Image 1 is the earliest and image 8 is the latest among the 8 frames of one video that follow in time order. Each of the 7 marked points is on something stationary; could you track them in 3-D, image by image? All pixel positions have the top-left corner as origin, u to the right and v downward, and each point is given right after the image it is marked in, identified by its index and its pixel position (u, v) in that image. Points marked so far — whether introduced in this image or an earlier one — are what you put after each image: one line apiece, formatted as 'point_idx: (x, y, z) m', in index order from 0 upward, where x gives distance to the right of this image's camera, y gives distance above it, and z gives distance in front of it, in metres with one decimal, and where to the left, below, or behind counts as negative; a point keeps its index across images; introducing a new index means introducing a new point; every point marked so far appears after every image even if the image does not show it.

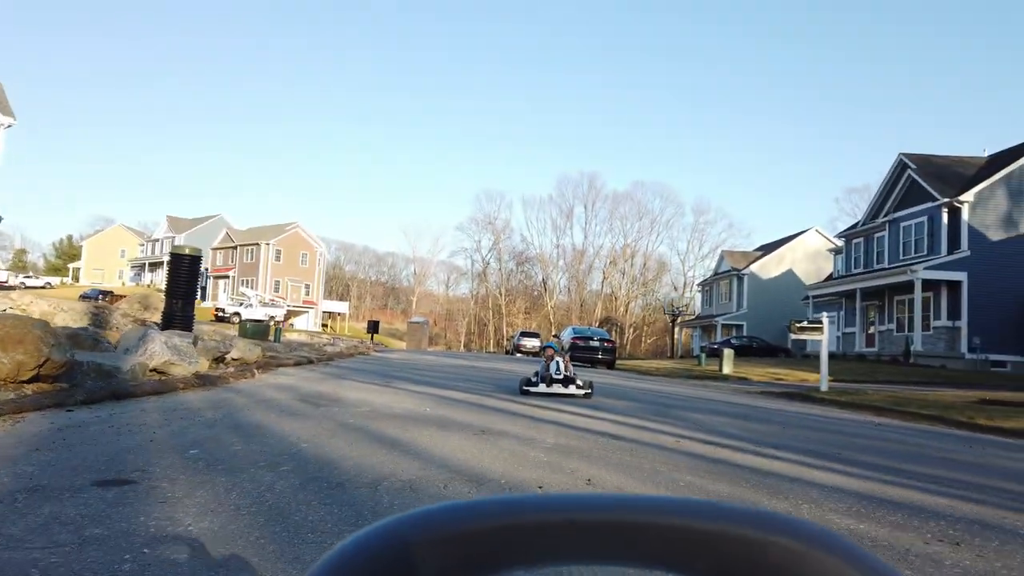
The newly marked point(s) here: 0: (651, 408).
0: (+1.8, -1.7, +11.0) m
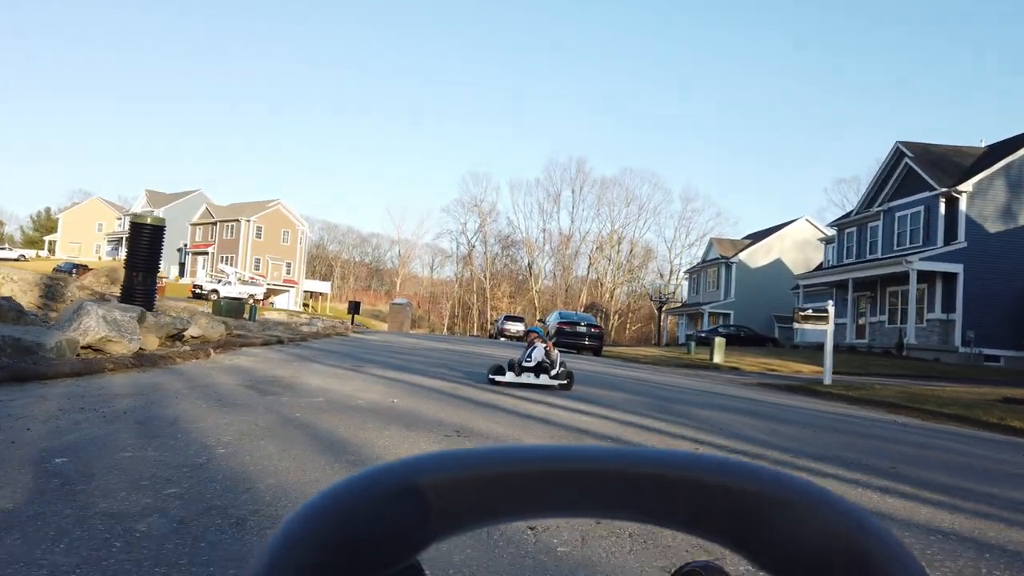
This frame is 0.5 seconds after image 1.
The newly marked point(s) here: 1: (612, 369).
0: (+1.6, -1.4, +10.0) m
1: (+2.3, -1.9, +18.3) m
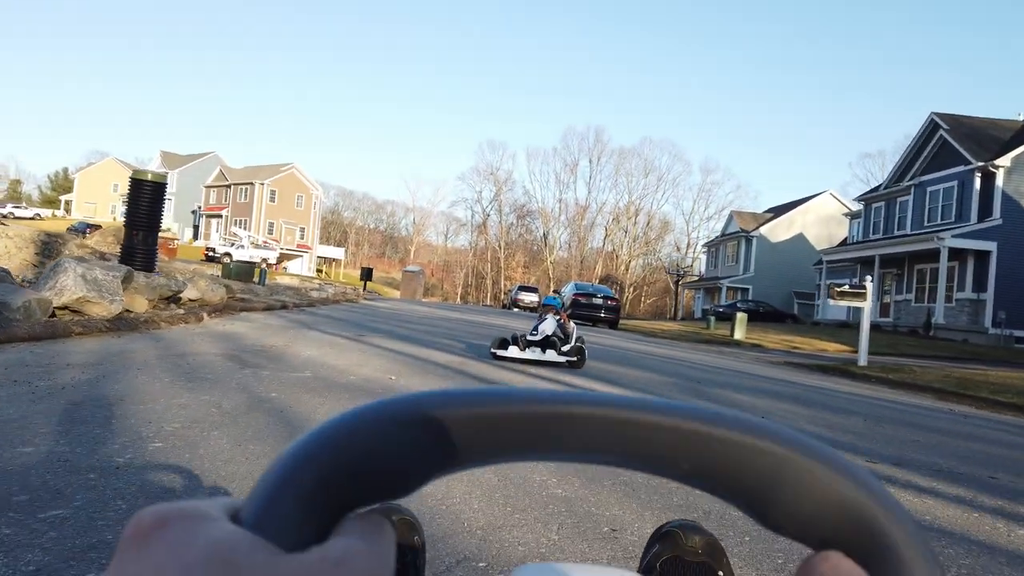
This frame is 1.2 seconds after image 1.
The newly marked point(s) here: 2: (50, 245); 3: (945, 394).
0: (+1.8, -1.1, +9.3) m
1: (+2.6, -1.2, +17.6) m
2: (-9.6, +0.9, +16.5) m
3: (+5.1, -1.3, +9.4) m
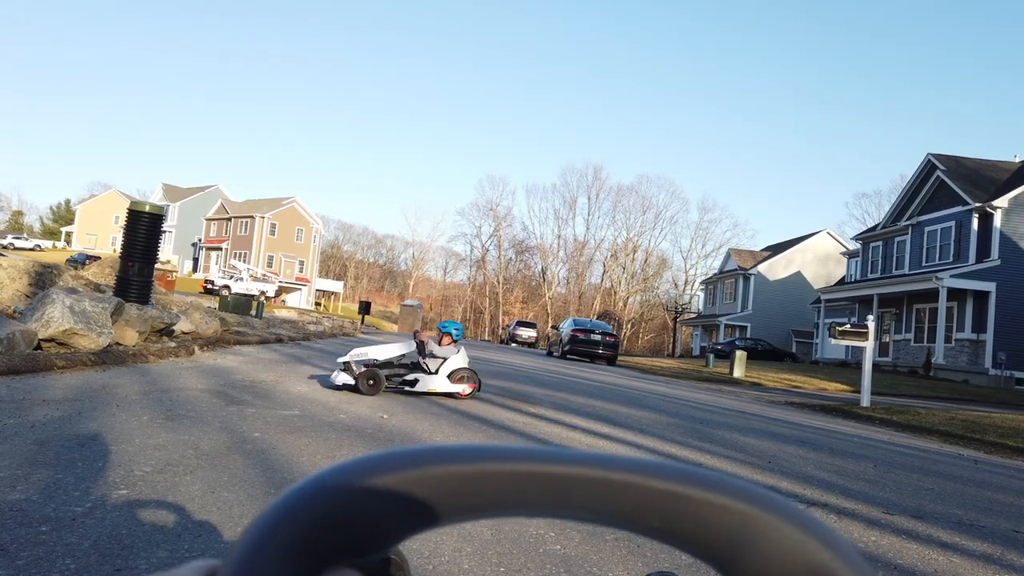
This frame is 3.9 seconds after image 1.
0: (+1.7, -1.5, +9.1) m
1: (+2.5, -2.0, +17.3) m
2: (-9.6, +0.3, +16.3) m
3: (+5.0, -1.7, +9.2) m
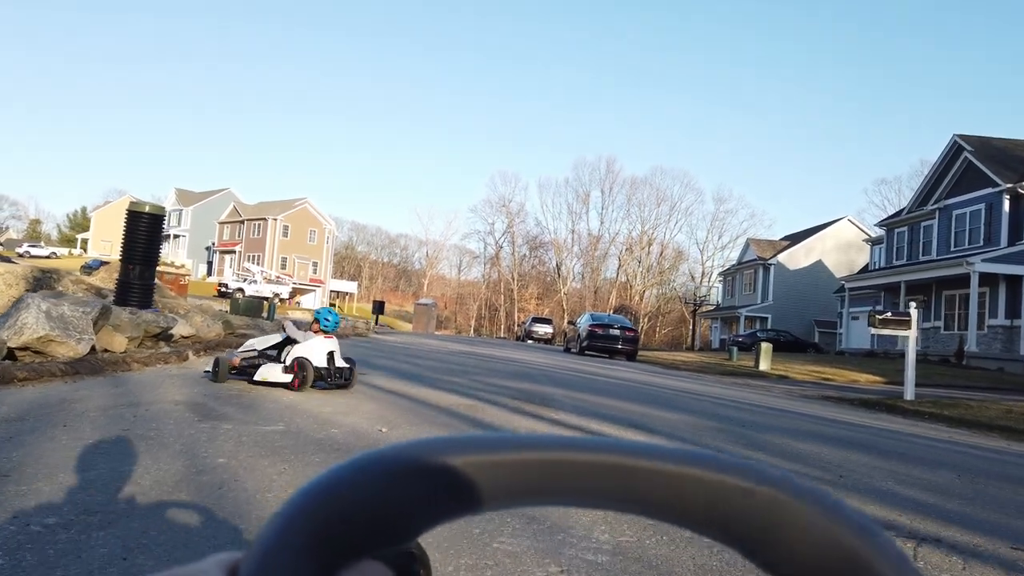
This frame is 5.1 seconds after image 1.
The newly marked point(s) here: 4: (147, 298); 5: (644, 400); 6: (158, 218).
0: (+1.9, -1.4, +8.3) m
1: (+2.9, -1.9, +16.6) m
2: (-9.3, +0.2, +15.8) m
3: (+5.3, -1.5, +8.4) m
4: (-7.1, -0.2, +15.6) m
5: (+1.9, -1.6, +11.2) m
6: (-6.8, +1.3, +15.3) m
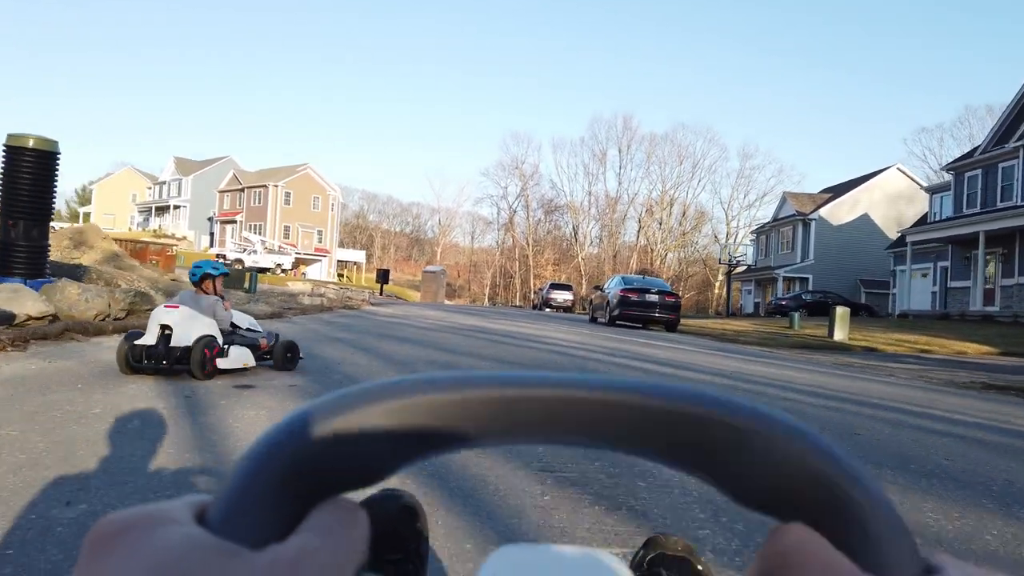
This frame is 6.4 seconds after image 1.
0: (+2.1, -1.0, +4.2) m
1: (+3.2, -1.1, +12.5) m
2: (-9.1, +0.7, +11.9) m
3: (+5.4, -1.0, +4.3) m
4: (-6.9, +0.4, +11.6) m
5: (+2.1, -1.0, +7.1) m
6: (-6.6, +1.9, +11.3) m
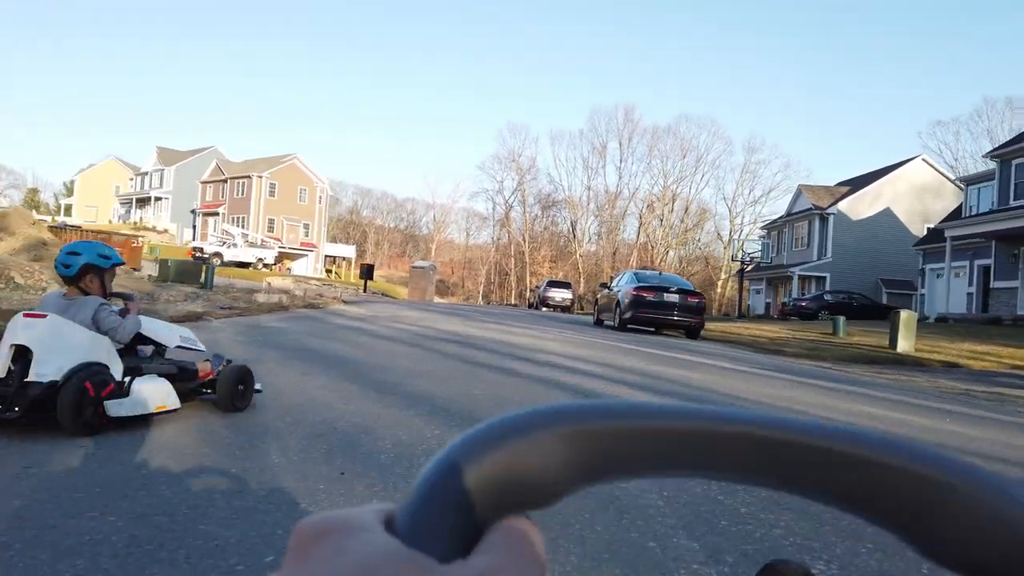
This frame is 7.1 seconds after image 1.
0: (+2.0, -1.0, +0.9) m
1: (+3.1, -1.1, +9.2) m
2: (-9.2, +0.8, +8.5) m
3: (+5.3, -1.0, +1.0) m
4: (-7.0, +0.4, +8.3) m
5: (+2.0, -1.0, +3.8) m
6: (-6.7, +2.0, +8.0) m
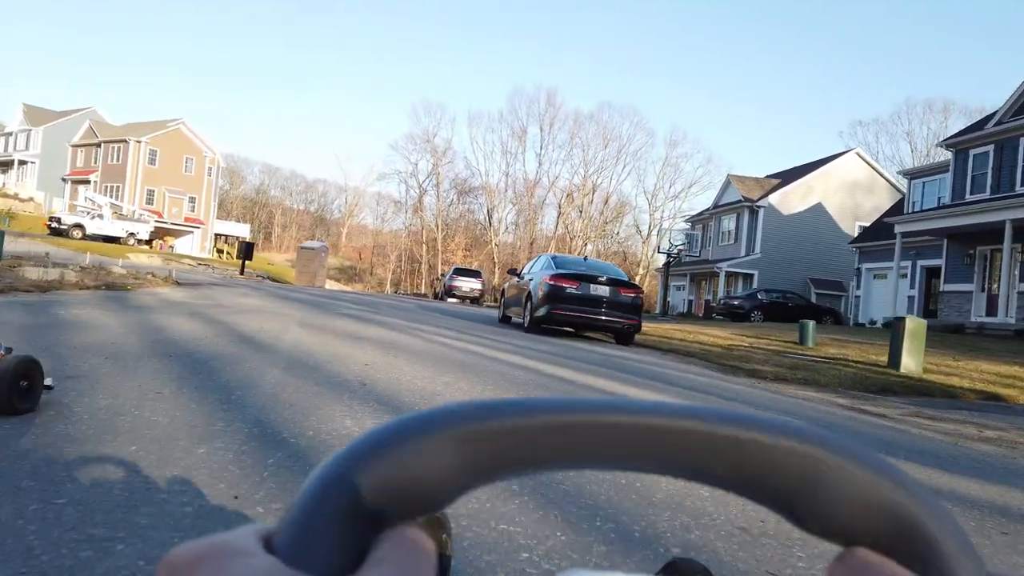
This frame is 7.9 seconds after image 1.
0: (+1.6, -1.0, -3.4) m
1: (+1.9, -1.0, +4.9) m
2: (-10.2, +1.2, +2.9) m
3: (+4.9, -1.2, -3.0) m
4: (-8.0, +0.8, +2.9) m
5: (+1.3, -1.0, -0.6) m
6: (-7.6, +2.3, +2.6) m
